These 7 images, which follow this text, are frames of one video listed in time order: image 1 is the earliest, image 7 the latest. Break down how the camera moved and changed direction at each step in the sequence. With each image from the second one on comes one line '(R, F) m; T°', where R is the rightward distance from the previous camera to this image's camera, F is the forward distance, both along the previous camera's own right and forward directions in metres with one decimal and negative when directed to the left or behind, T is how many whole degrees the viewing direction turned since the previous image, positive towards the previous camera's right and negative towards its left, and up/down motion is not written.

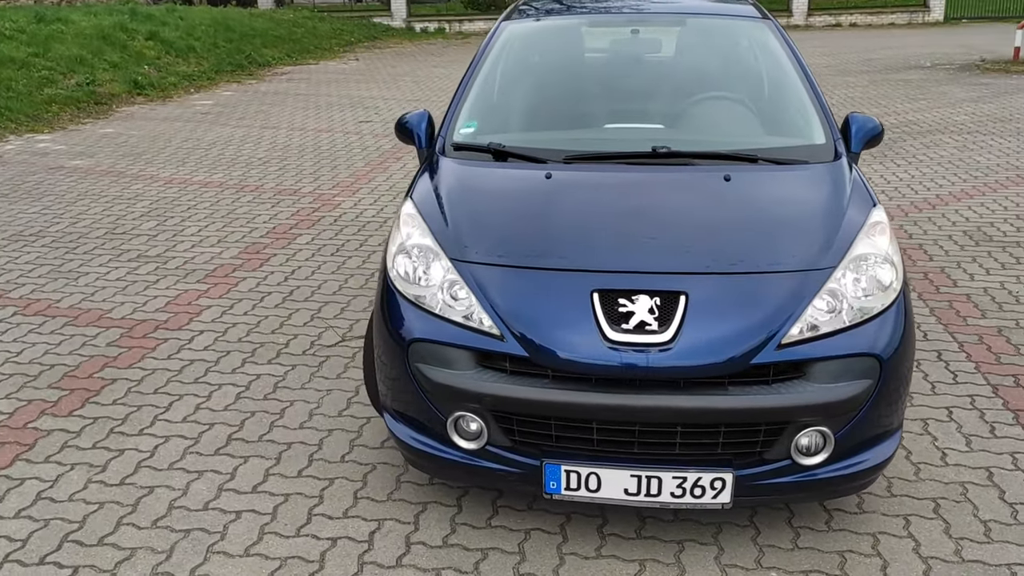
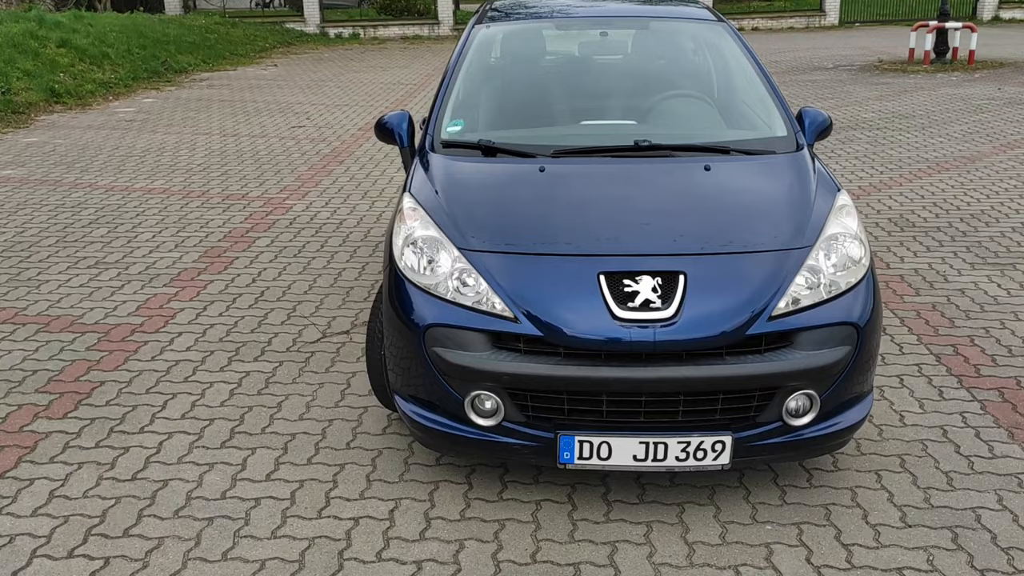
(-0.3, -0.2) m; +5°
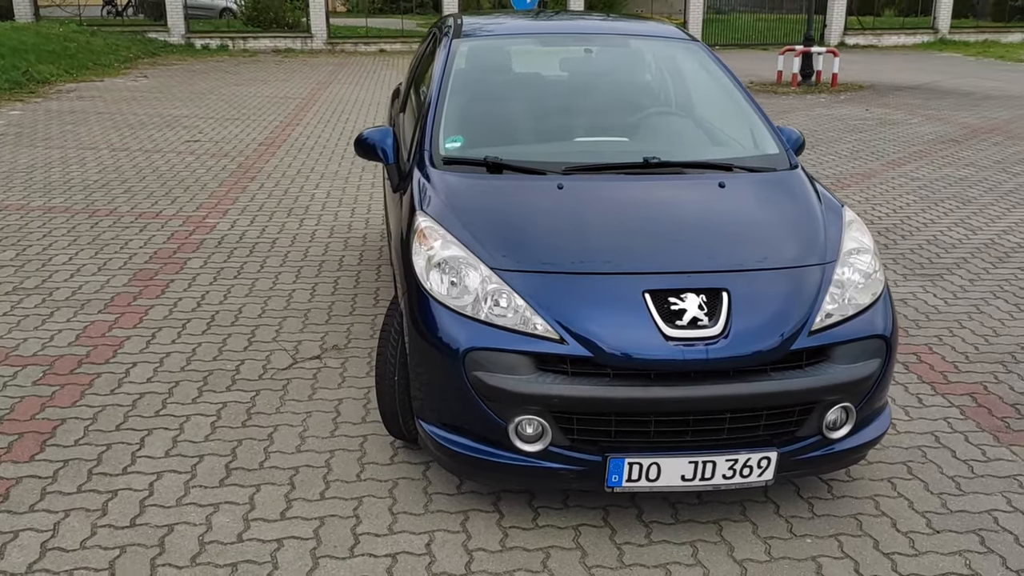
(-0.5, +0.1) m; +9°
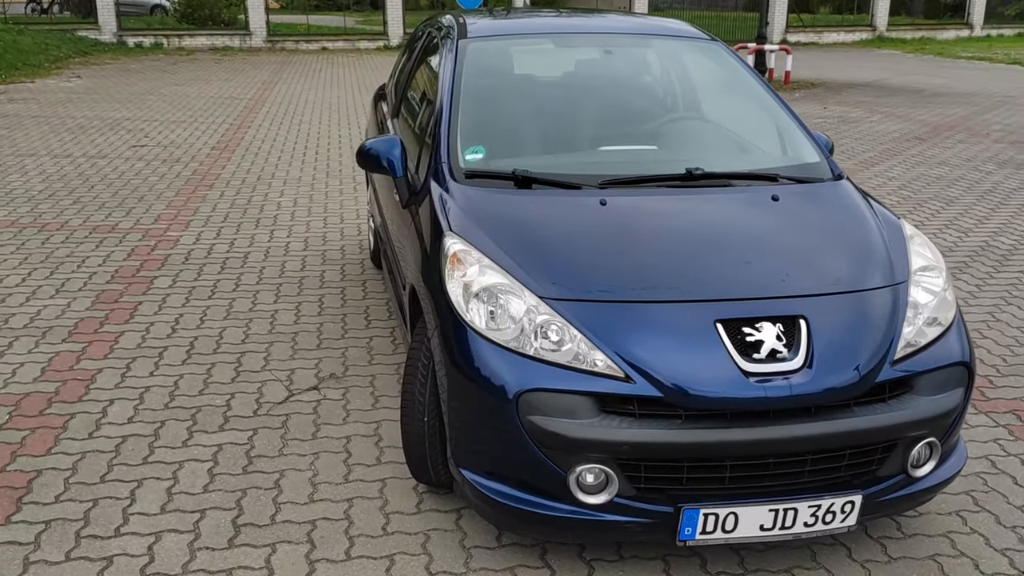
(-0.3, +0.3) m; +4°
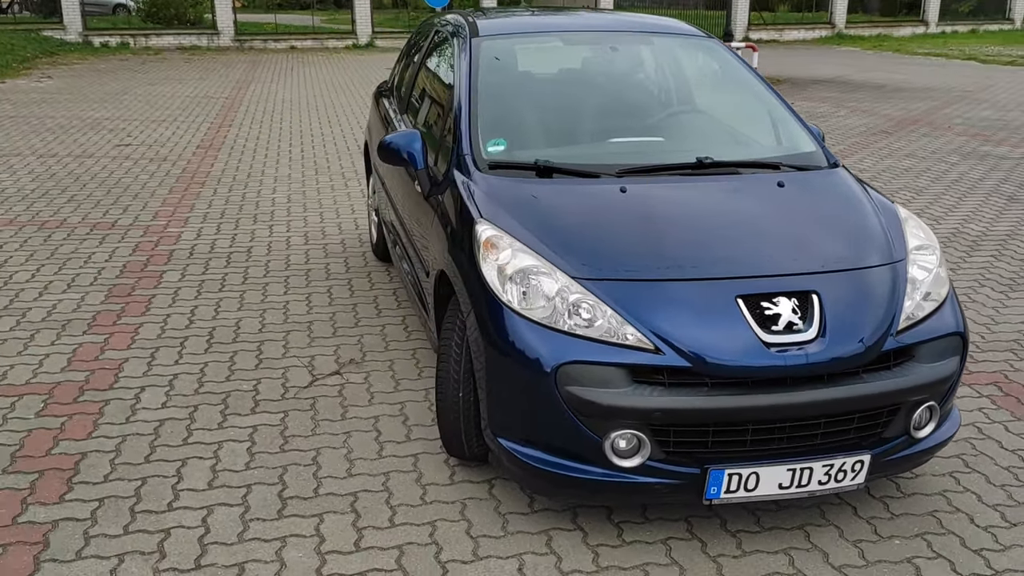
(-0.2, -0.2) m; +2°
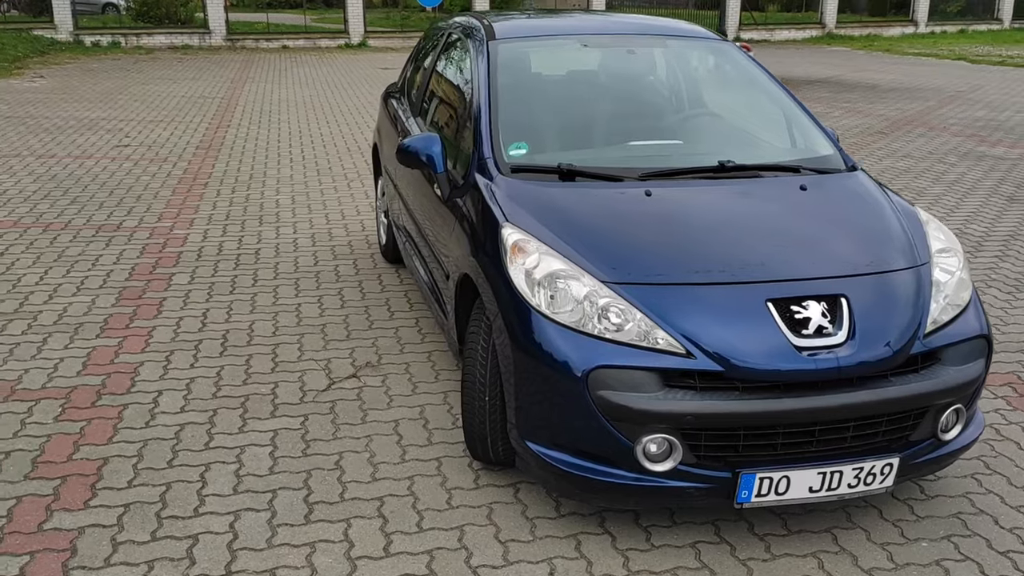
(-0.1, 0.0) m; +1°
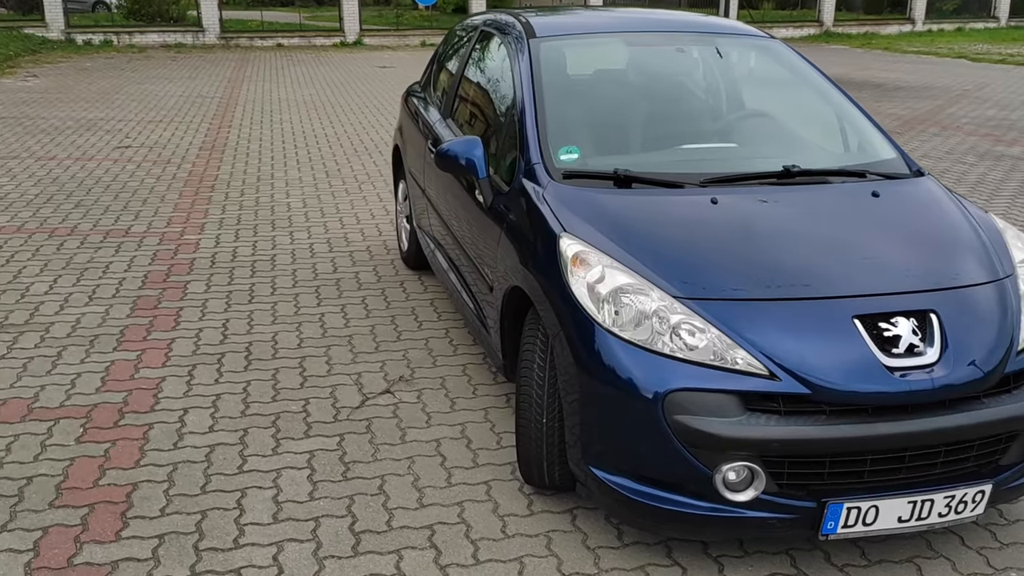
(-0.2, +0.2) m; +1°
